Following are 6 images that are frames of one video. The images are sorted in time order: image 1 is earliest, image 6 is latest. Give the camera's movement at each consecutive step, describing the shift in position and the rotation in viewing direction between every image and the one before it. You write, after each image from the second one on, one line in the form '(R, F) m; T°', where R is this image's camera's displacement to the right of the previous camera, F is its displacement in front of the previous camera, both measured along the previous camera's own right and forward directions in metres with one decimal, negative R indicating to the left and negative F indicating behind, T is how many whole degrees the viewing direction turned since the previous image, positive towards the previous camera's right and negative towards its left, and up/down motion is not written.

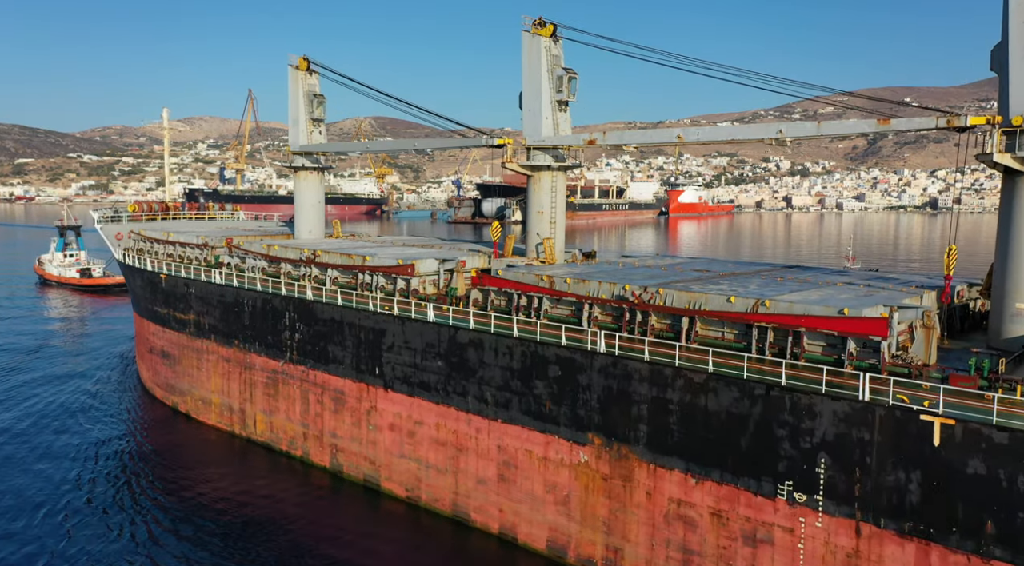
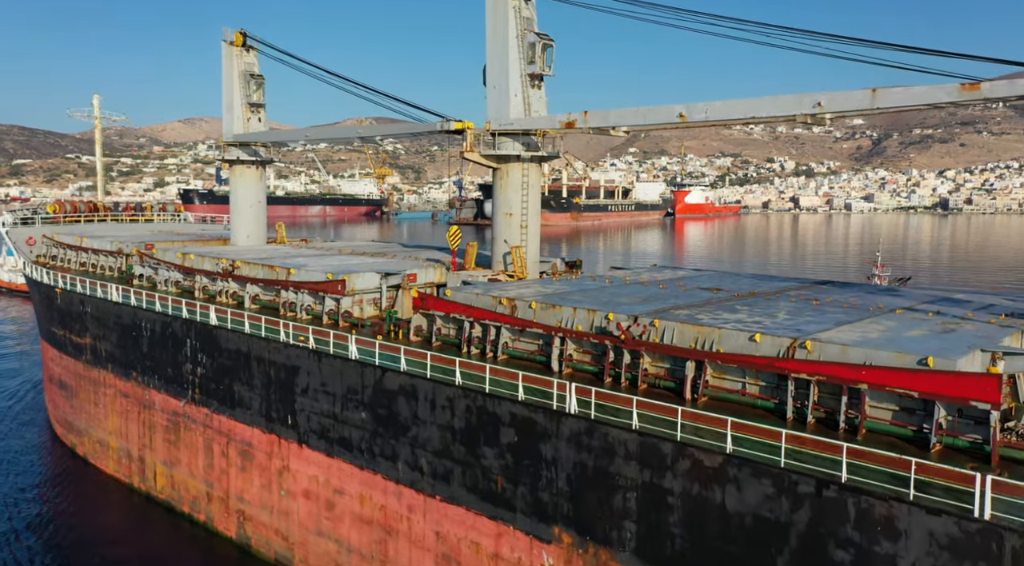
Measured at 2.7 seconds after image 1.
(+1.2, +6.0) m; 0°
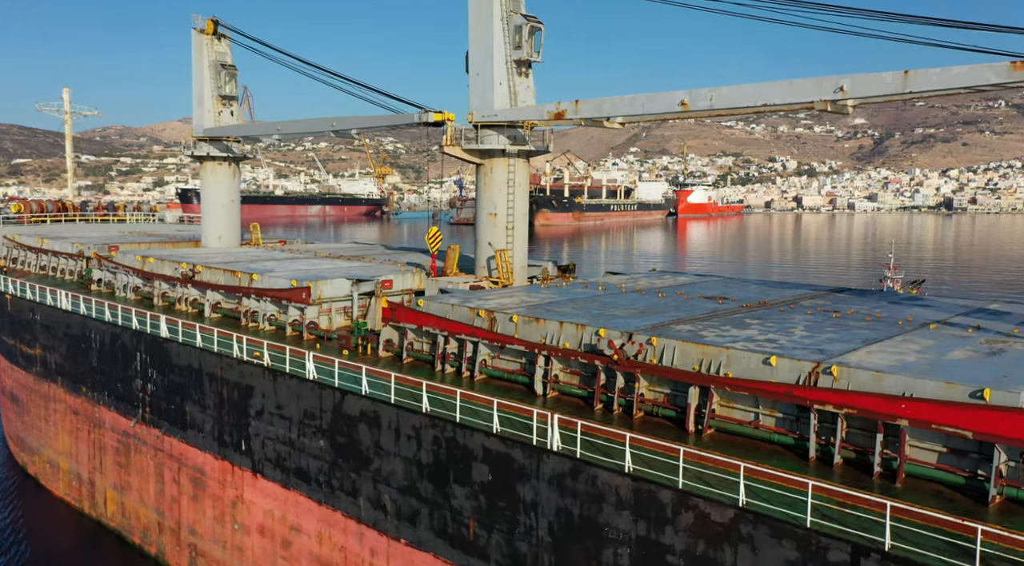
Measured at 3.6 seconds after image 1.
(+0.4, +2.2) m; 0°
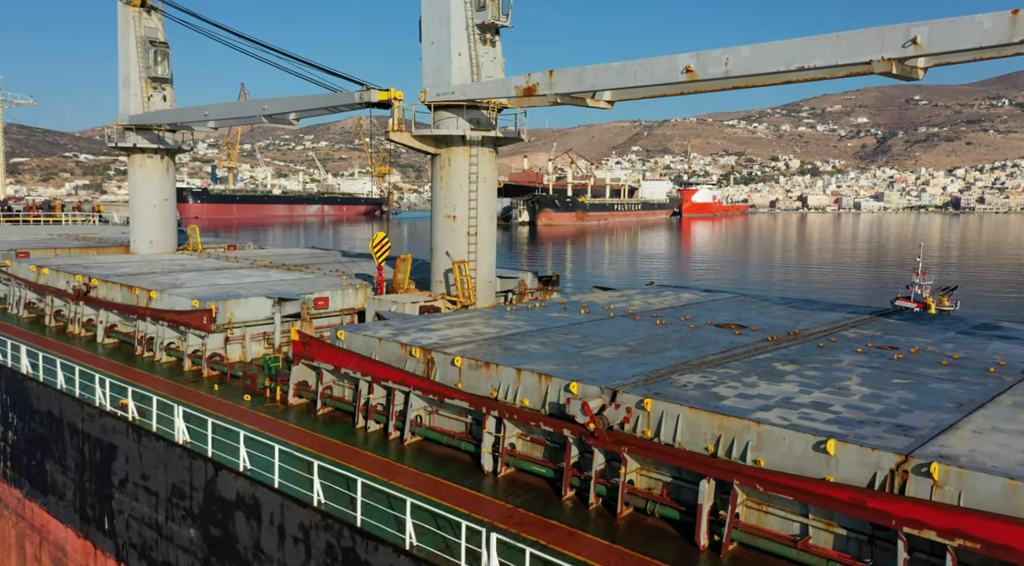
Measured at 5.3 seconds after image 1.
(+0.9, +4.4) m; 0°
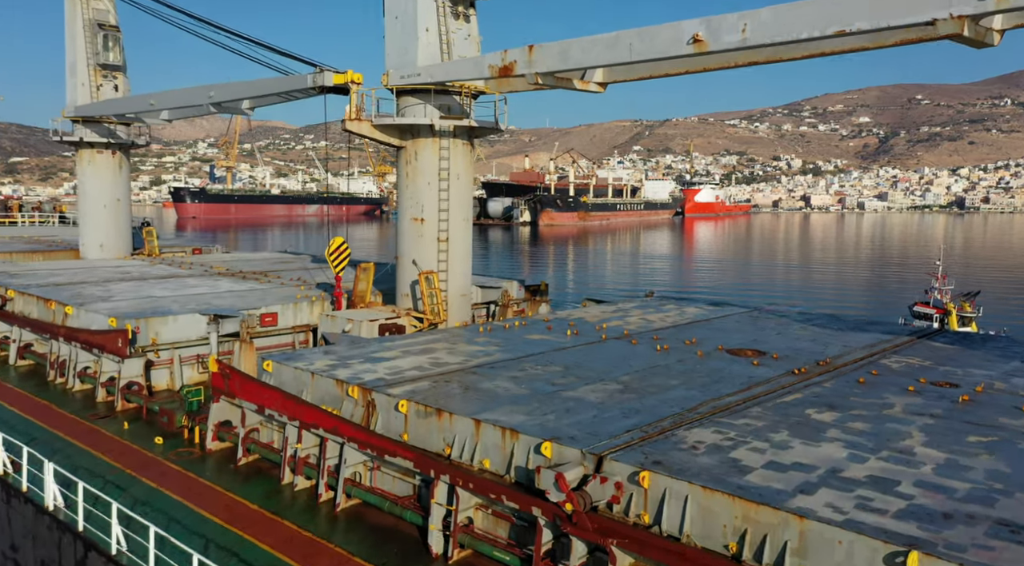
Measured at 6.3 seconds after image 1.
(+0.5, +2.5) m; 0°
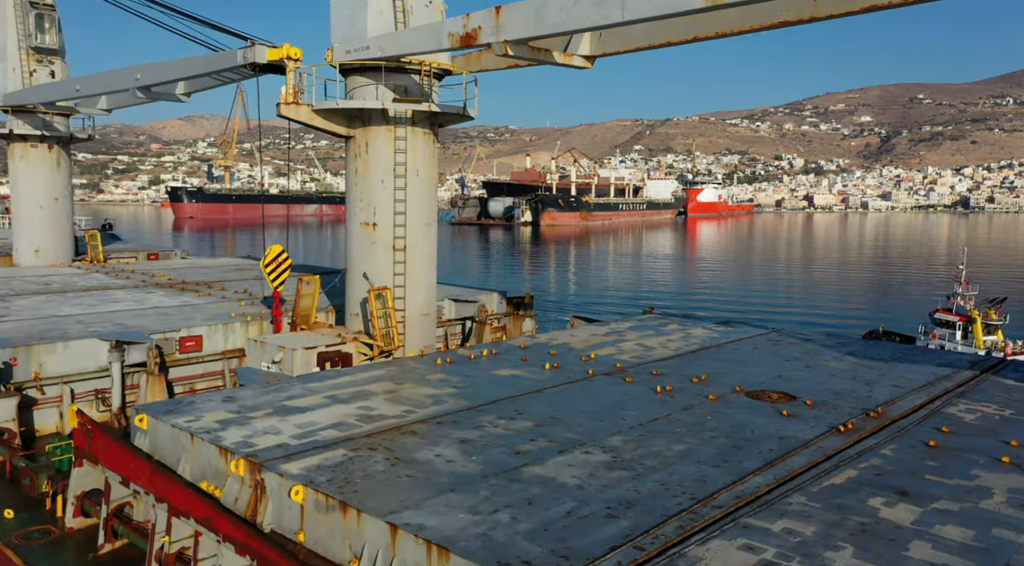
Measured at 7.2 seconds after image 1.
(+0.5, +2.7) m; 0°
